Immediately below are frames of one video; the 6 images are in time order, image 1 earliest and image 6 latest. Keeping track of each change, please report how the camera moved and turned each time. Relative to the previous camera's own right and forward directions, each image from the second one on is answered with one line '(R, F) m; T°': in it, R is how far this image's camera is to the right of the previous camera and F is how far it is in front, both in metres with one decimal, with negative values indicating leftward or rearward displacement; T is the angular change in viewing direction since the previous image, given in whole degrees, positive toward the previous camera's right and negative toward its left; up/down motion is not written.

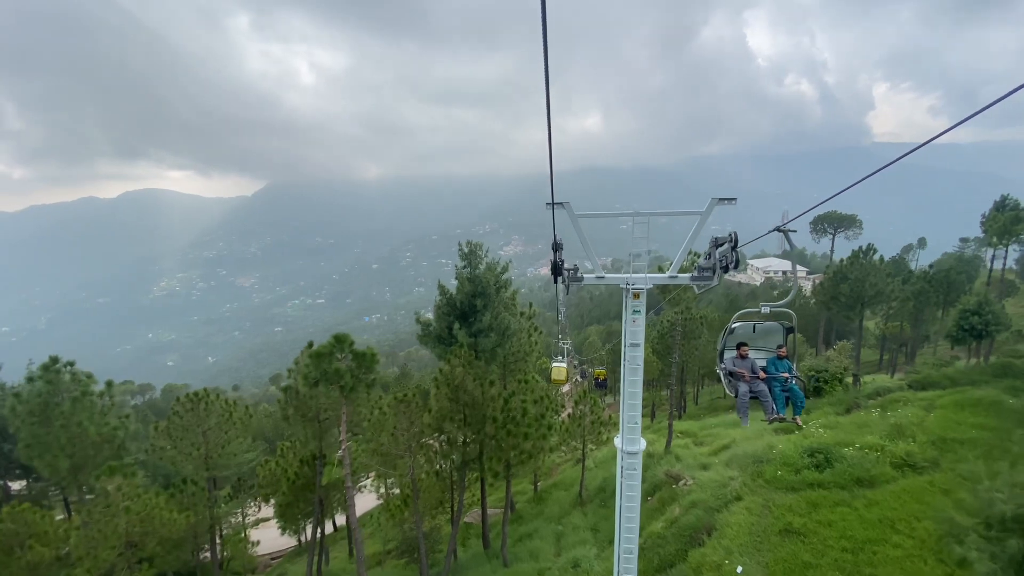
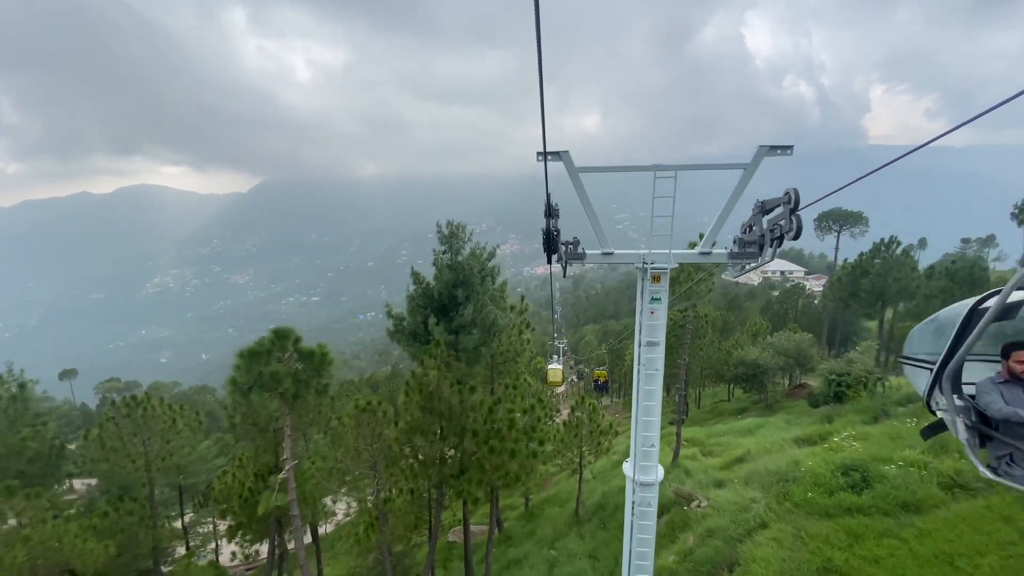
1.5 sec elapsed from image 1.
(+0.2, +1.8) m; 0°
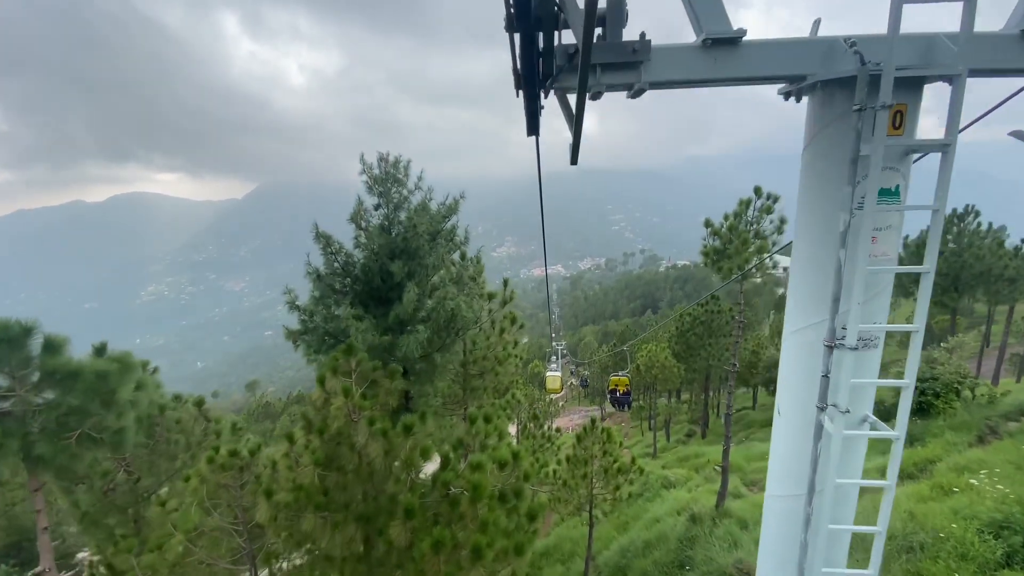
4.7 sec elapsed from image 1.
(+0.3, +3.9) m; 0°
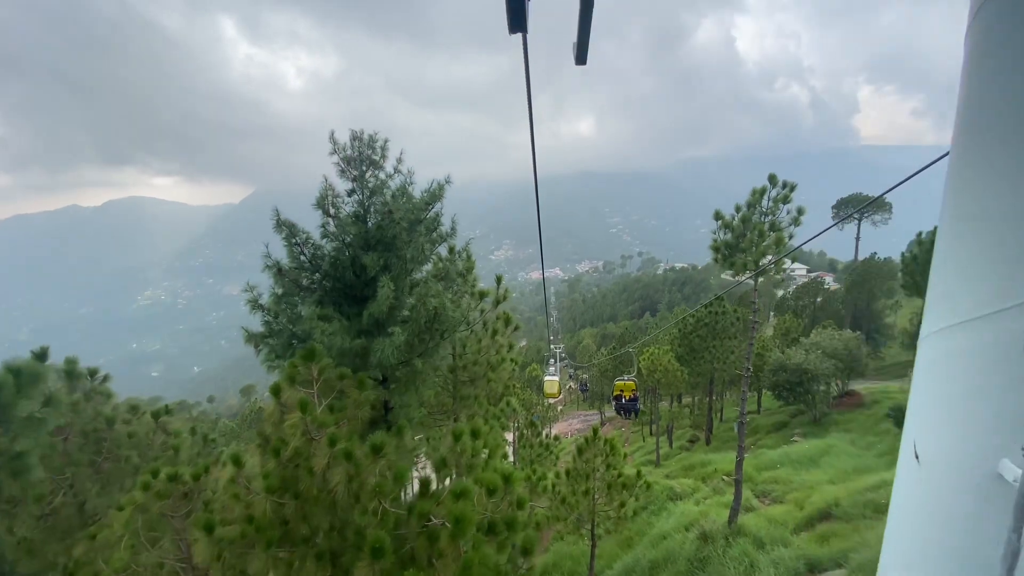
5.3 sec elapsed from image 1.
(+0.1, +0.8) m; 0°
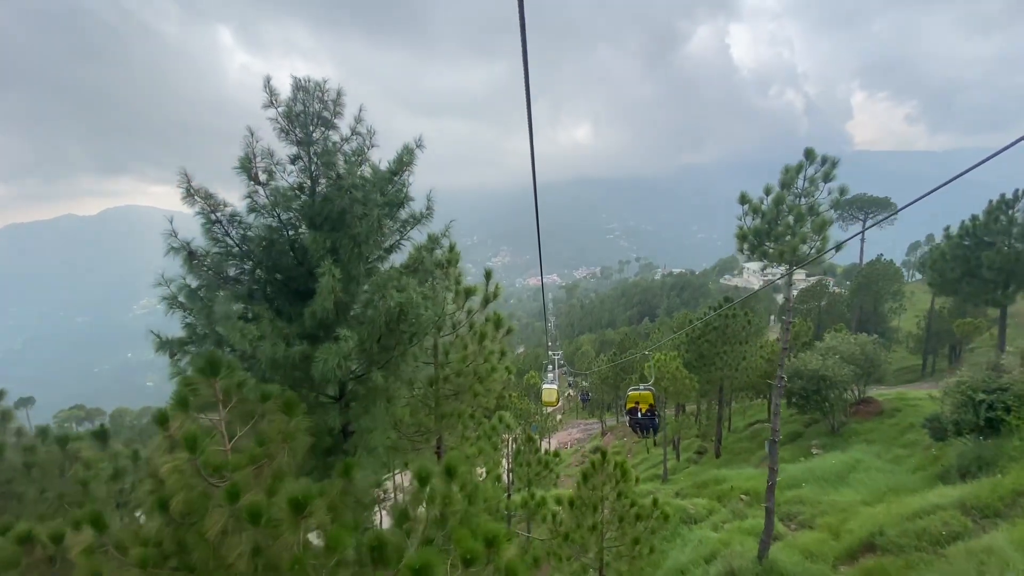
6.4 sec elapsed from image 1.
(+0.1, +1.3) m; 0°
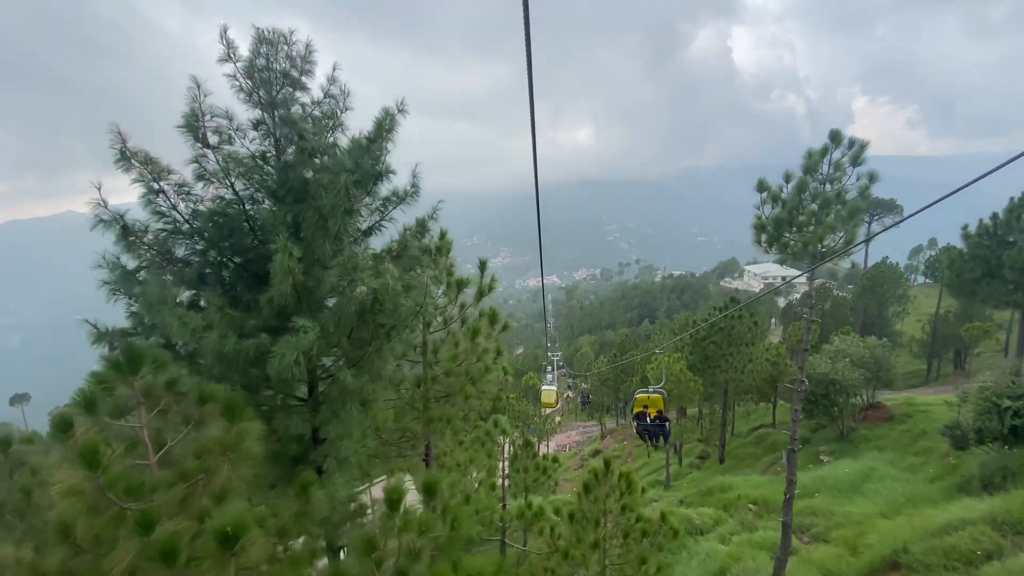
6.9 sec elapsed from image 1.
(0.0, +0.6) m; 0°
